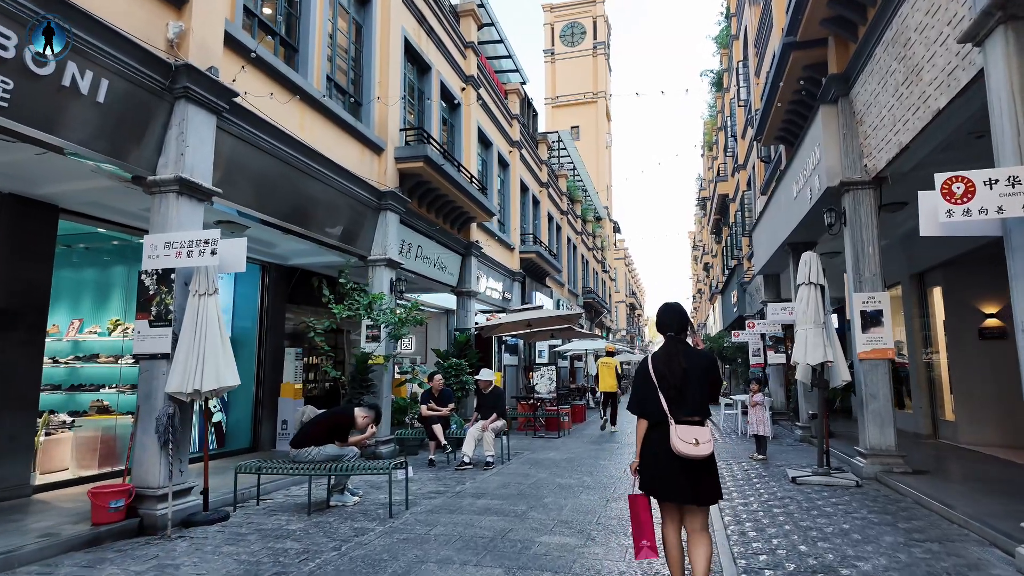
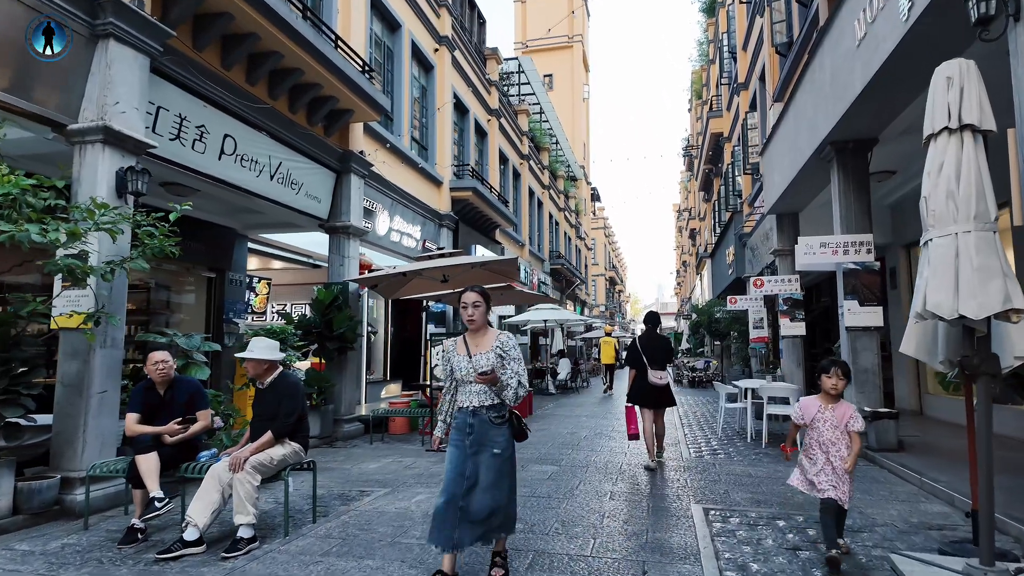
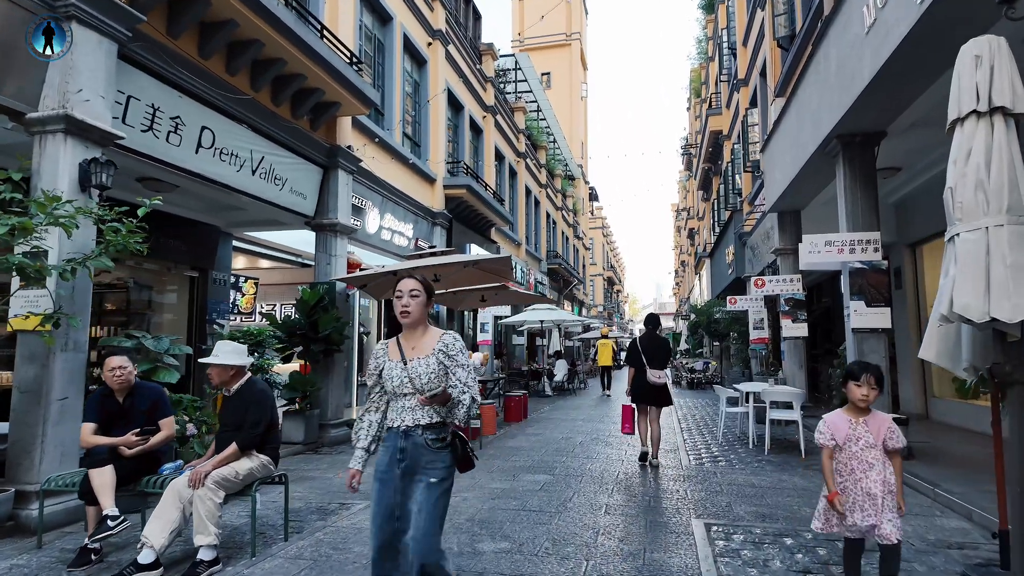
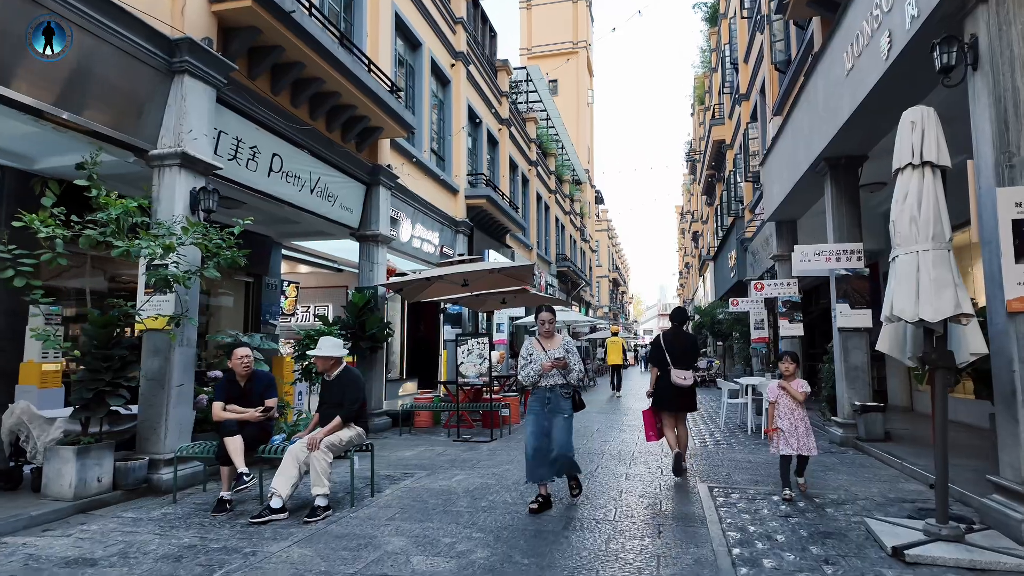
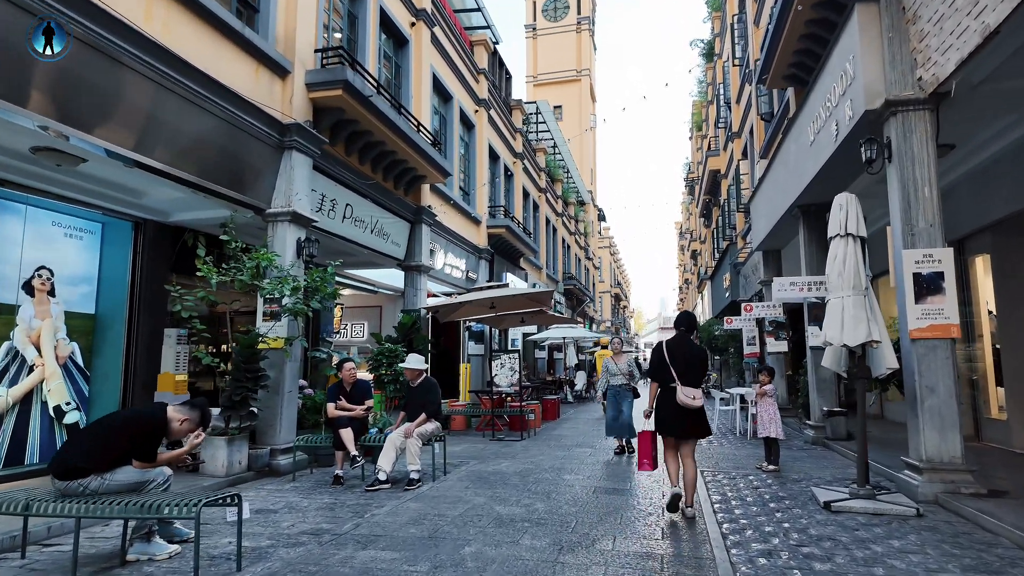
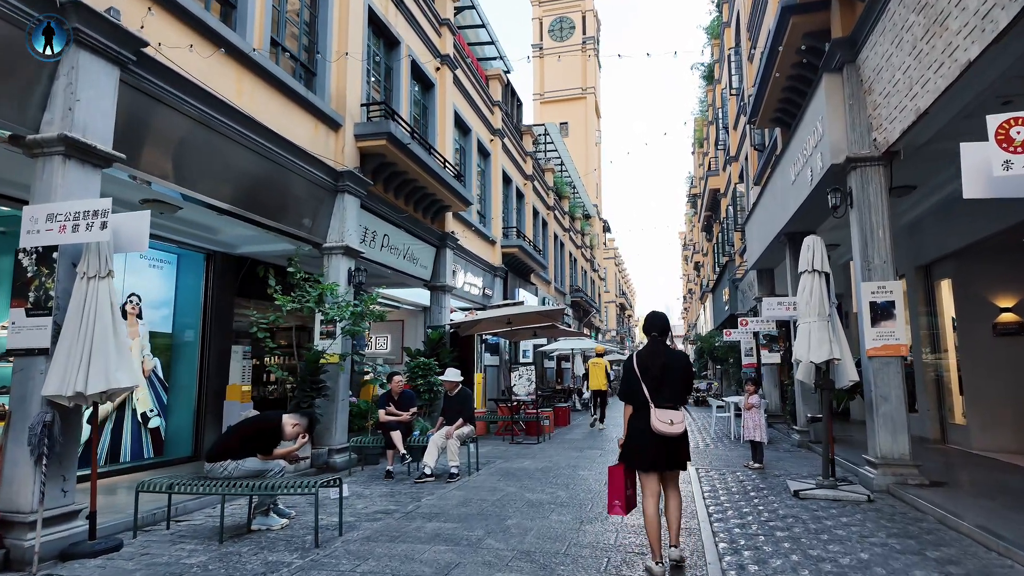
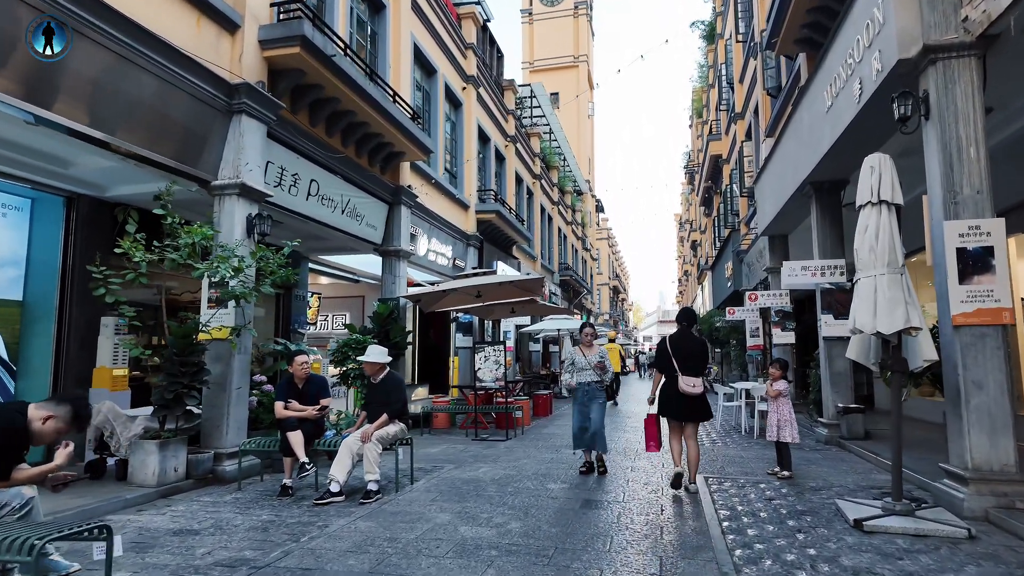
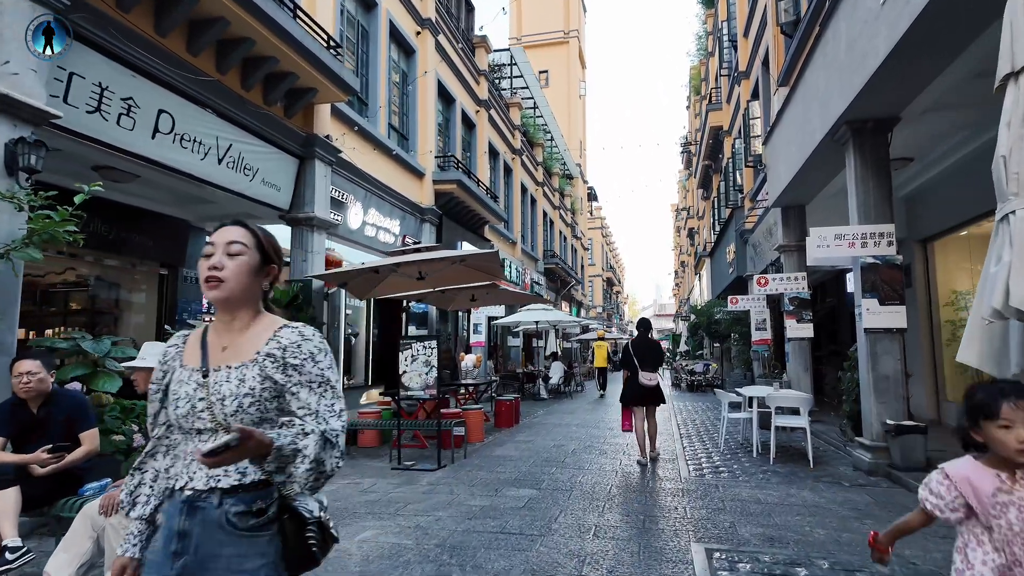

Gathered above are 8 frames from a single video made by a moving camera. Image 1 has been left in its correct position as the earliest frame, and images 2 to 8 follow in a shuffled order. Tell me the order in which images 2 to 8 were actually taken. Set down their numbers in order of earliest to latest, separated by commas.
6, 5, 7, 4, 2, 3, 8
